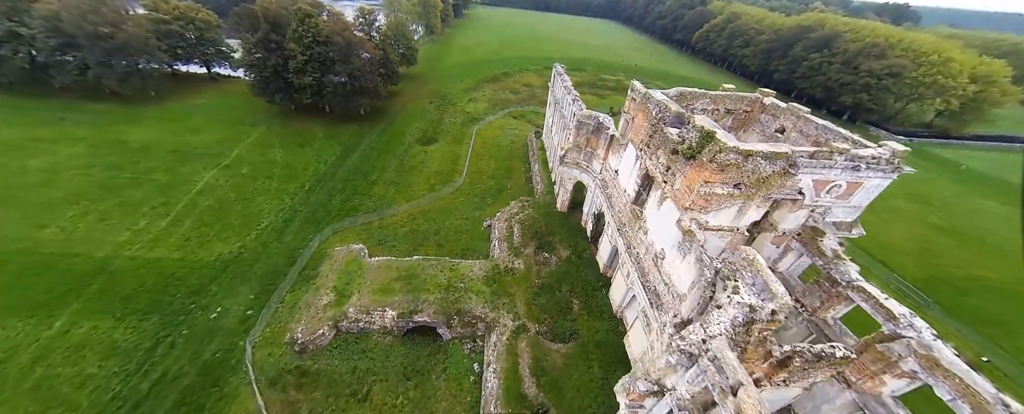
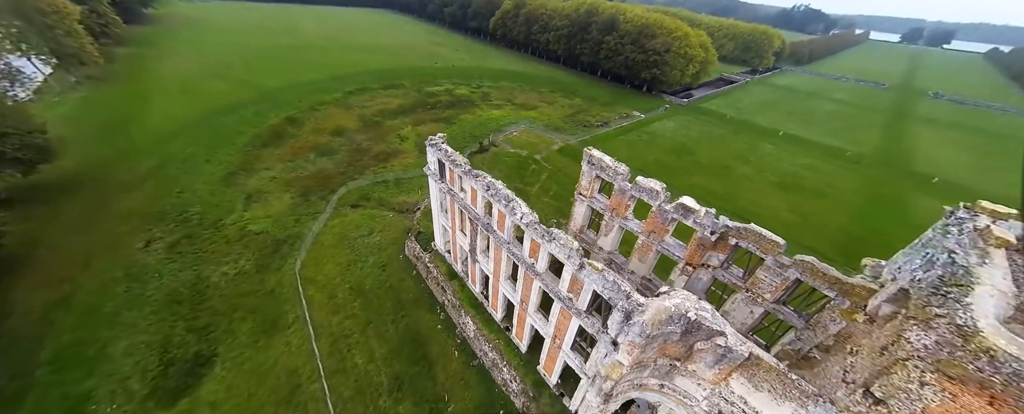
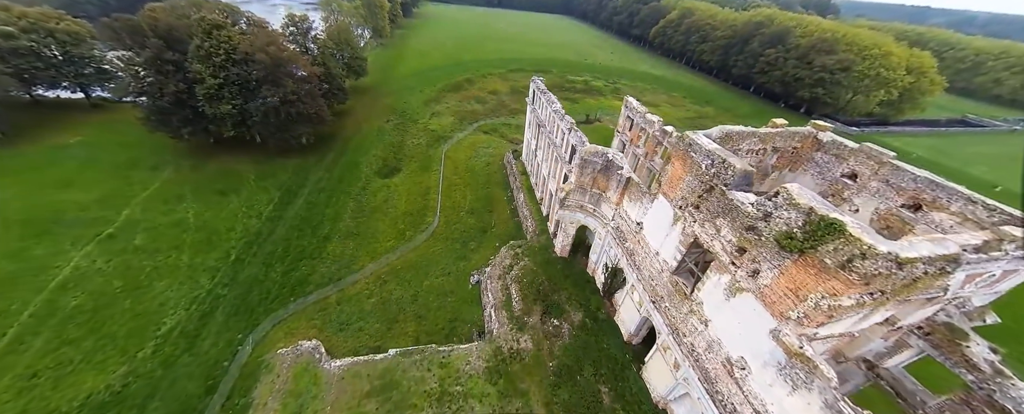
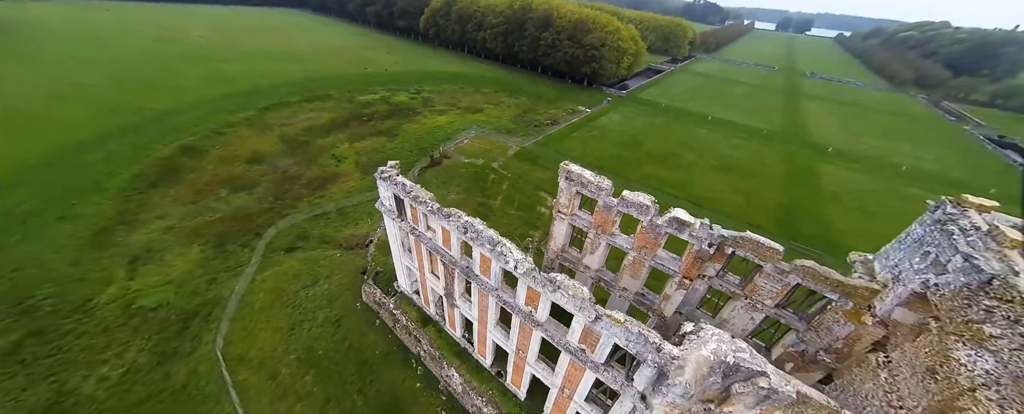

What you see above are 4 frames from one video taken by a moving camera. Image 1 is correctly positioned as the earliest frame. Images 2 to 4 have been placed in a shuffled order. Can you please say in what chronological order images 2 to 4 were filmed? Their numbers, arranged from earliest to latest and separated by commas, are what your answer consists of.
3, 2, 4
